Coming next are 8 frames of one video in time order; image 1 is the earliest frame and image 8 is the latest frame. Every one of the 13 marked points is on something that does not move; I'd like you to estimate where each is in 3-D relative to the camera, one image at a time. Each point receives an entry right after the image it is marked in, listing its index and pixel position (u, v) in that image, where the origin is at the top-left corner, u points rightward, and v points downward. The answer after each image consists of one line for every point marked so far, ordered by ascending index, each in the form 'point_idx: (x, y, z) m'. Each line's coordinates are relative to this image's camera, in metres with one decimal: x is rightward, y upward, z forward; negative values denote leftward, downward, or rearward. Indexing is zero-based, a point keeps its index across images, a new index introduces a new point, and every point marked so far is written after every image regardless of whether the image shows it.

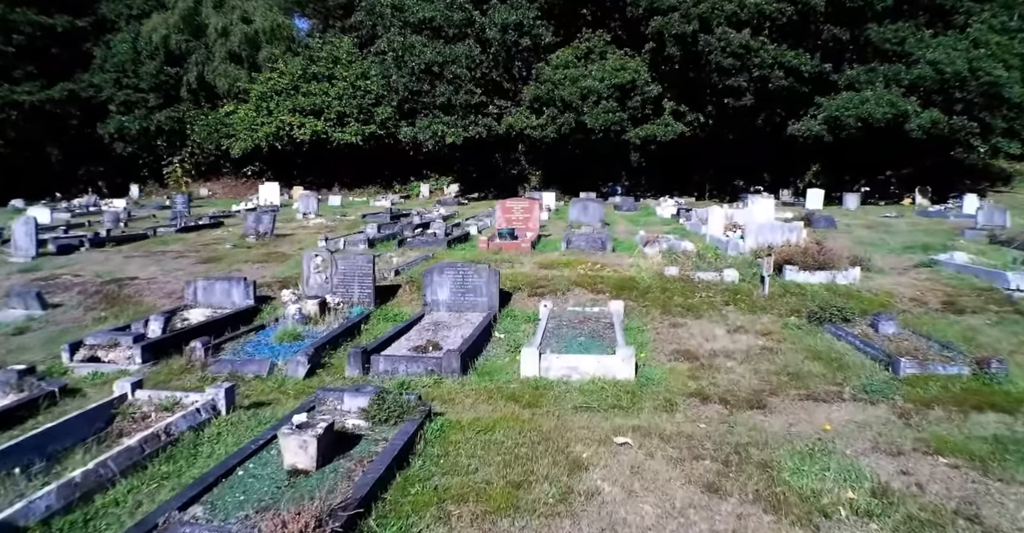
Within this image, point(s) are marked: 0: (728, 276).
0: (+3.3, -0.1, +9.0) m
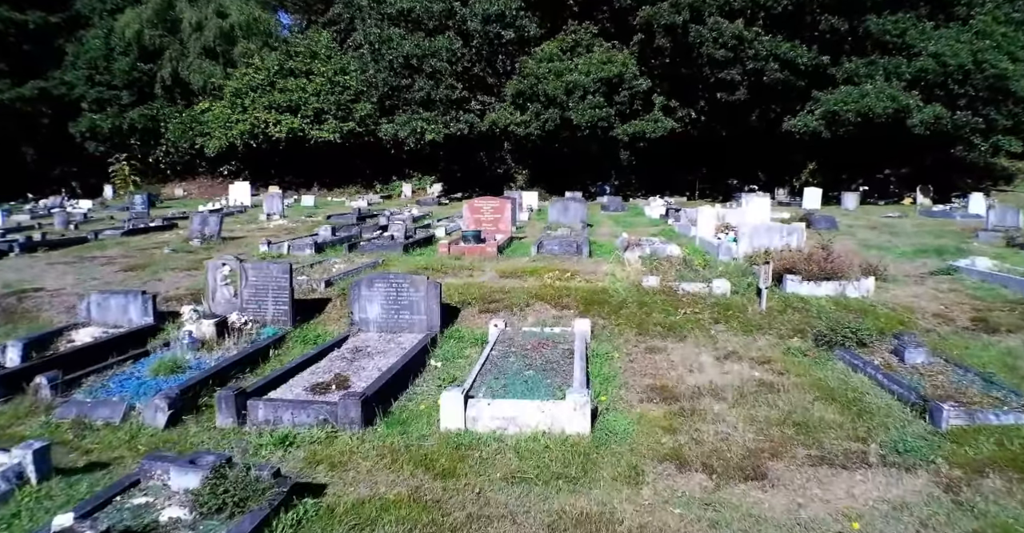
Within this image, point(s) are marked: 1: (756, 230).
0: (+2.7, -0.3, +7.6) m
1: (+4.1, +0.6, +9.8) m
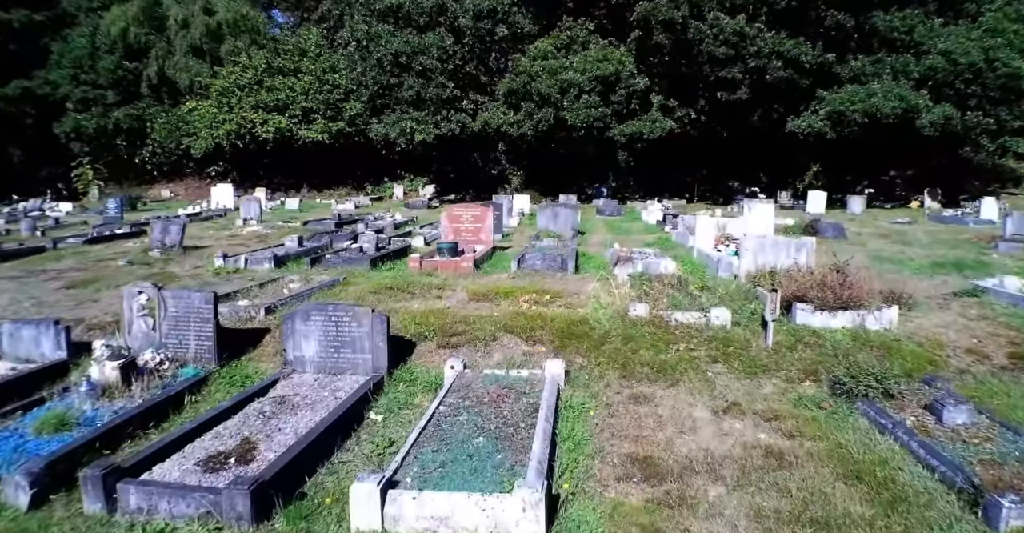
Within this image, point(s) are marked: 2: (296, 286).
0: (+2.3, -0.6, +6.5) m
1: (+3.7, +0.3, +8.7) m
2: (-3.2, -0.3, +8.8) m
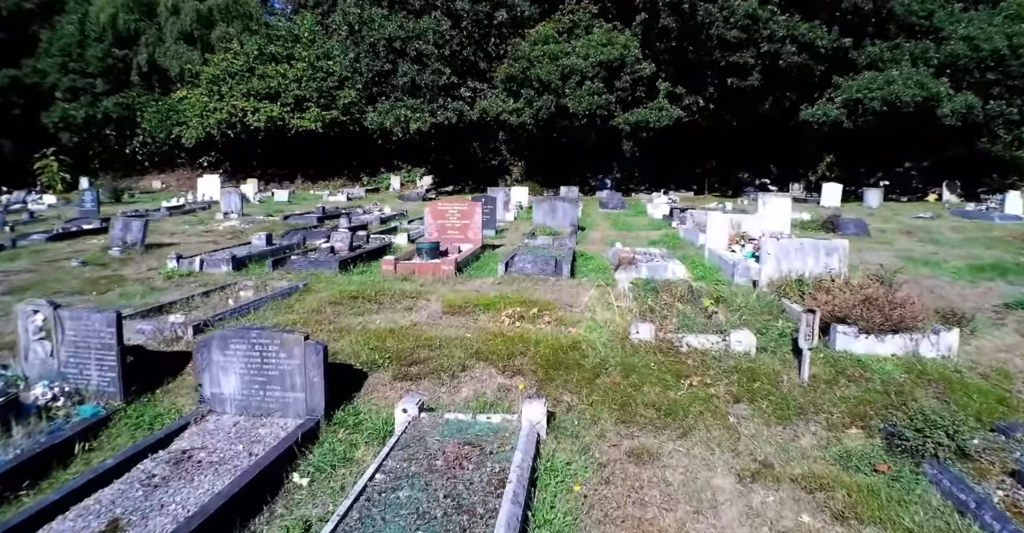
0: (+2.1, -0.7, +5.3) m
1: (+3.5, +0.2, +7.5) m
2: (-3.4, -0.4, +7.7) m
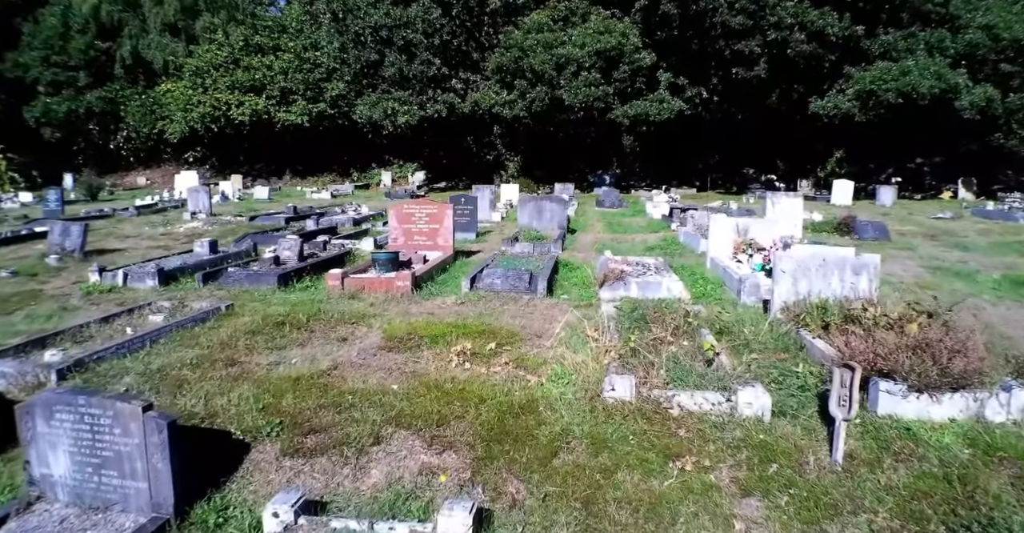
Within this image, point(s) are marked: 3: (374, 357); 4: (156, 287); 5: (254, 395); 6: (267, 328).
0: (+1.6, -0.9, +4.0) m
1: (+3.0, 0.0, +6.2) m
2: (-3.9, -0.6, +6.4) m
3: (-1.2, -0.8, +5.2) m
4: (-4.8, -0.3, +8.0) m
5: (-1.9, -1.0, +4.4) m
6: (-2.5, -0.6, +6.1) m
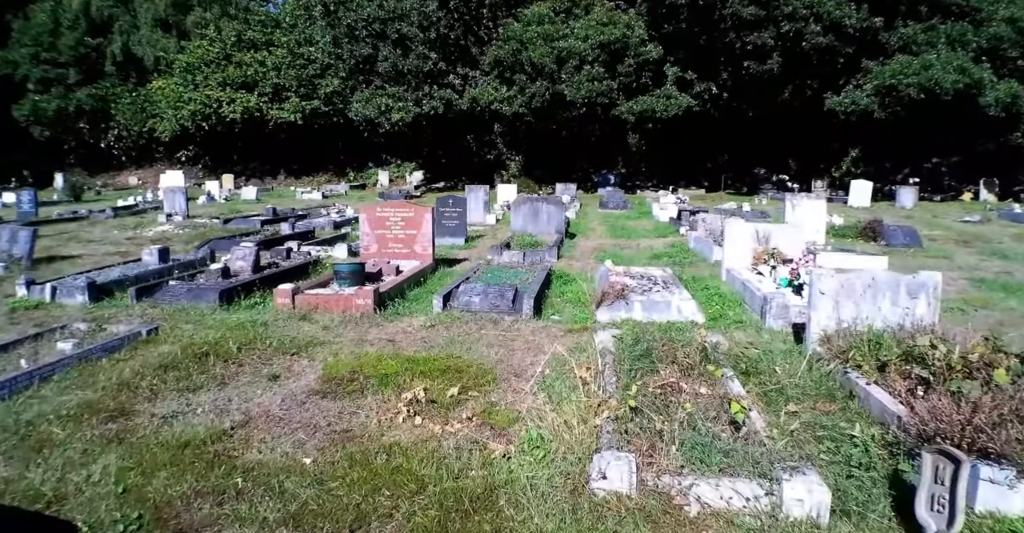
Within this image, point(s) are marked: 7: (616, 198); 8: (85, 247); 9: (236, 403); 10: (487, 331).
0: (+1.4, -1.1, +2.9) m
1: (+2.8, -0.2, +5.0) m
2: (-4.1, -0.7, +5.3) m
3: (-1.4, -1.0, +4.1) m
4: (-5.0, -0.4, +6.9) m
5: (-2.1, -1.1, +3.3) m
6: (-2.7, -0.8, +5.0) m
7: (+3.4, +2.3, +19.3) m
8: (-8.4, +0.4, +11.6) m
9: (-1.9, -0.9, +4.3) m
10: (-0.3, -0.6, +5.7) m
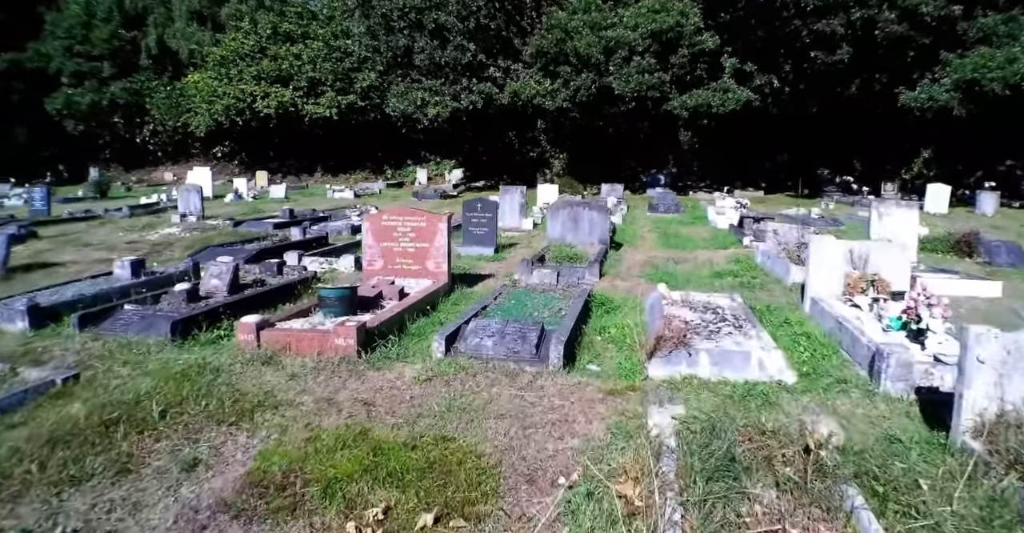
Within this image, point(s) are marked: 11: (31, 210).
0: (+1.3, -1.4, +1.3) m
1: (+2.9, -0.5, +3.4) m
2: (-4.0, -0.9, +4.1) m
3: (-1.4, -1.2, +2.7) m
4: (-4.8, -0.6, +5.8) m
5: (-2.2, -1.4, +2.0) m
6: (-2.6, -1.0, +3.7) m
7: (+4.6, +2.0, +17.6) m
8: (-7.8, +0.3, +10.8) m
9: (-1.9, -1.2, +3.0) m
10: (-0.2, -0.9, +4.2) m
11: (-10.7, +1.3, +13.1) m
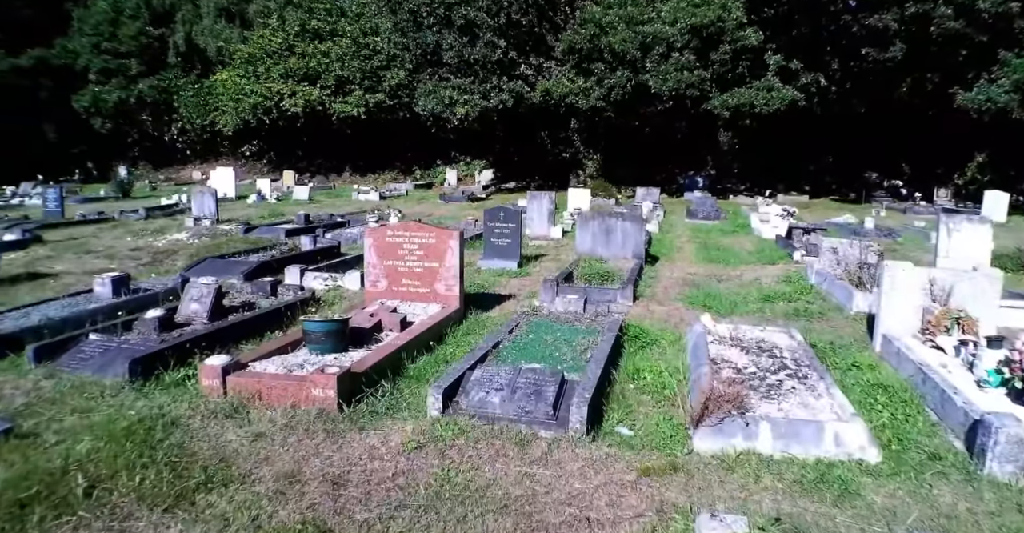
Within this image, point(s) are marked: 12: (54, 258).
0: (+1.2, -1.7, +0.4) m
1: (+2.9, -0.8, +2.3) m
2: (-3.9, -1.1, +3.5) m
3: (-1.4, -1.5, +1.9) m
4: (-4.6, -0.8, +5.2) m
5: (-2.2, -1.6, +1.3) m
6: (-2.6, -1.2, +3.0) m
7: (+5.4, +1.7, +16.4) m
8: (-7.4, +0.2, +10.3) m
9: (-1.9, -1.4, +2.2) m
10: (-0.1, -1.2, +3.4) m
11: (-10.1, +1.2, +12.8) m
12: (-7.2, 0.0, +9.5) m
